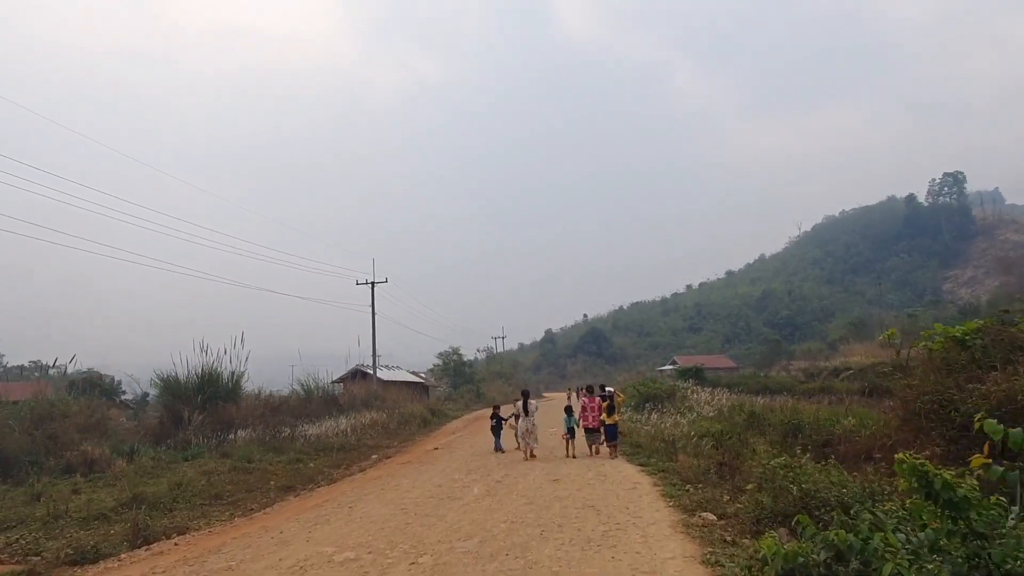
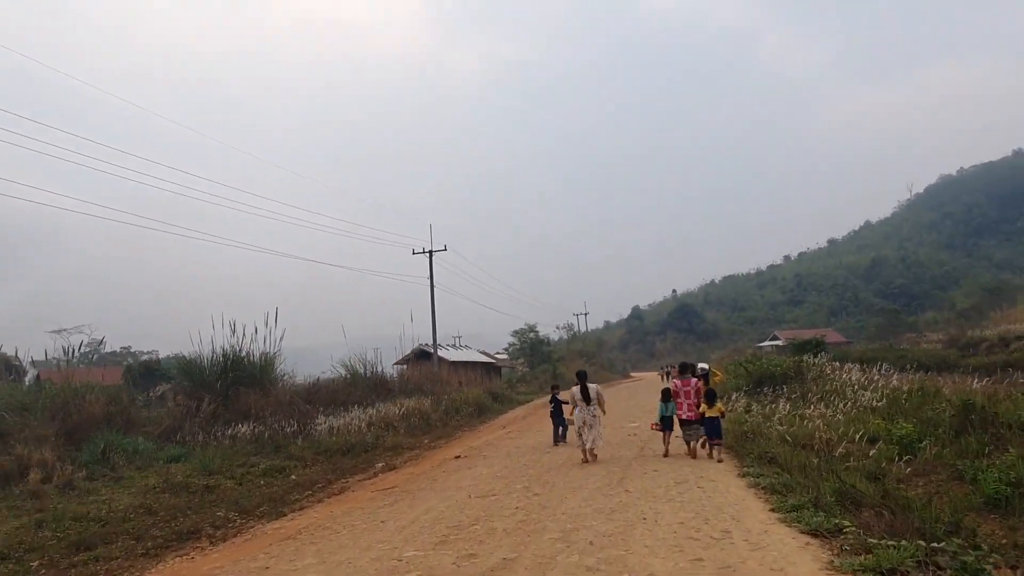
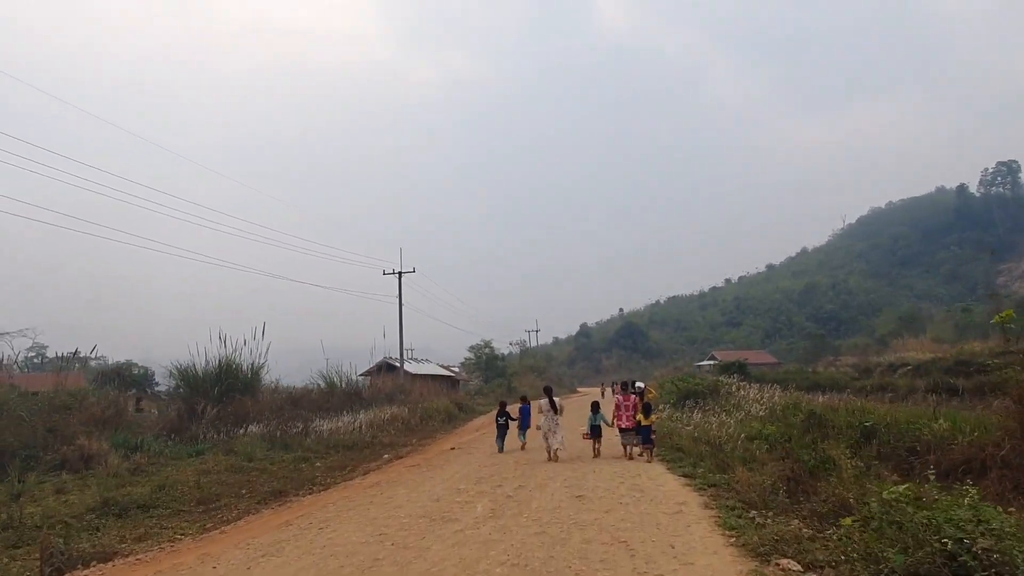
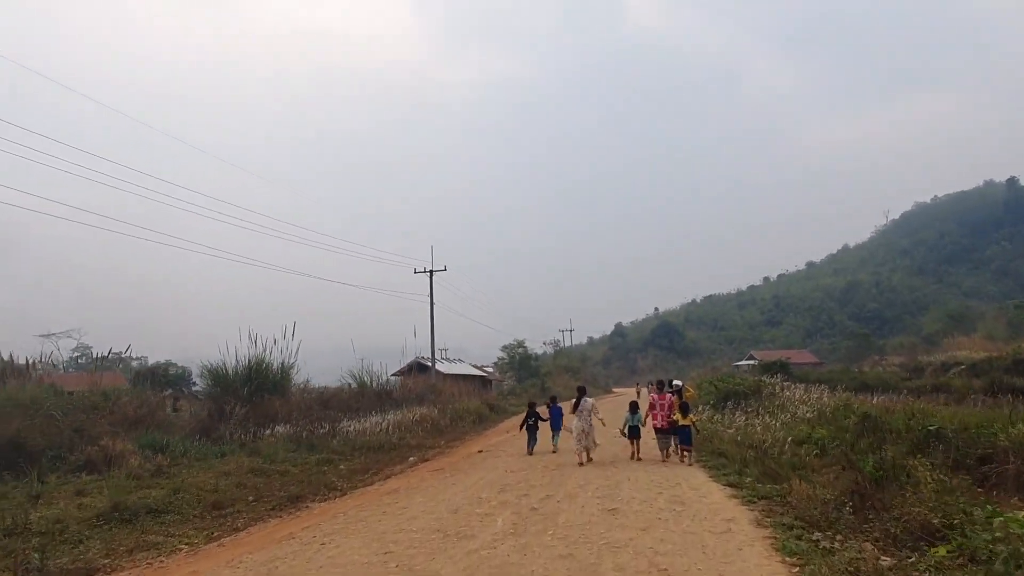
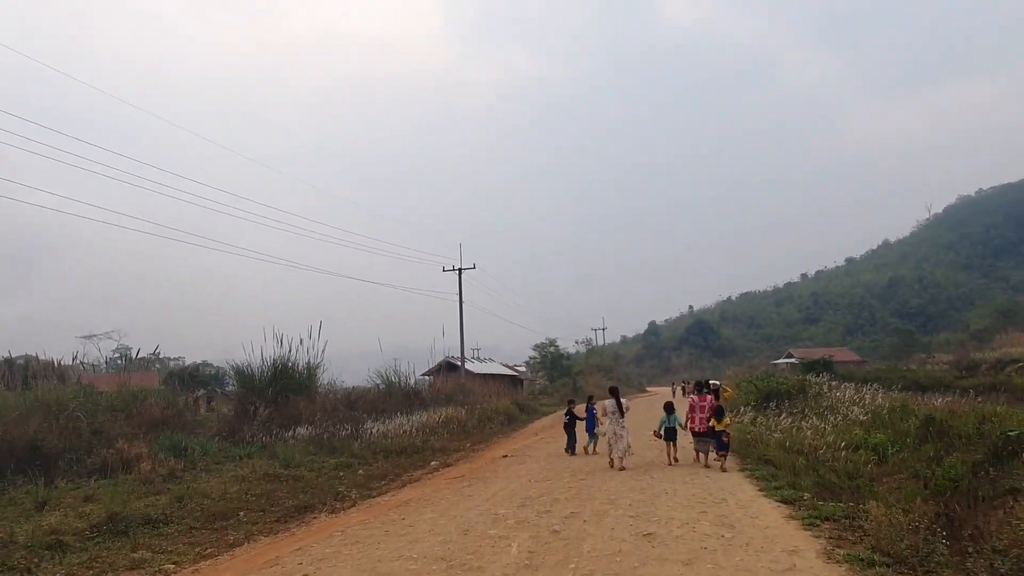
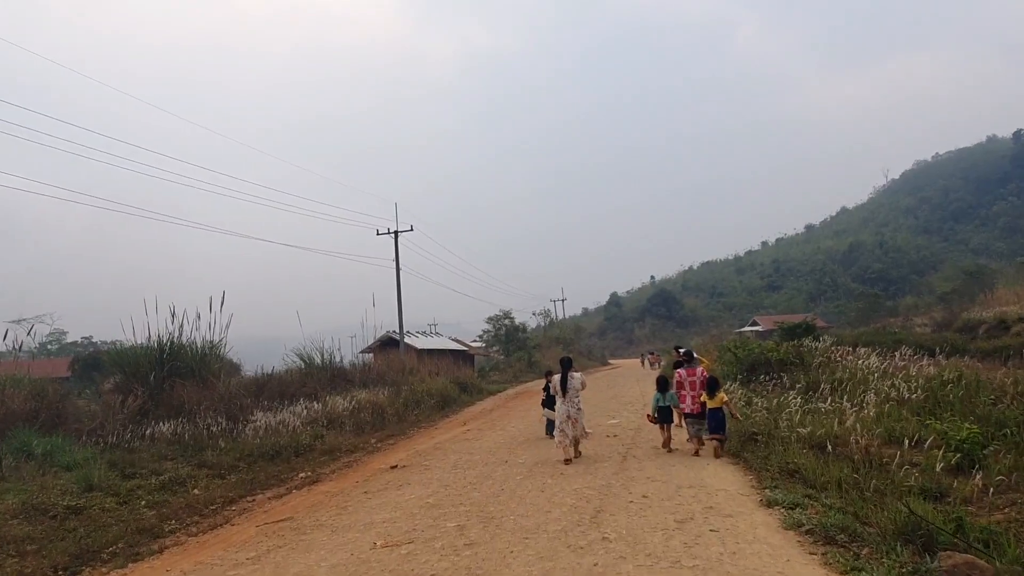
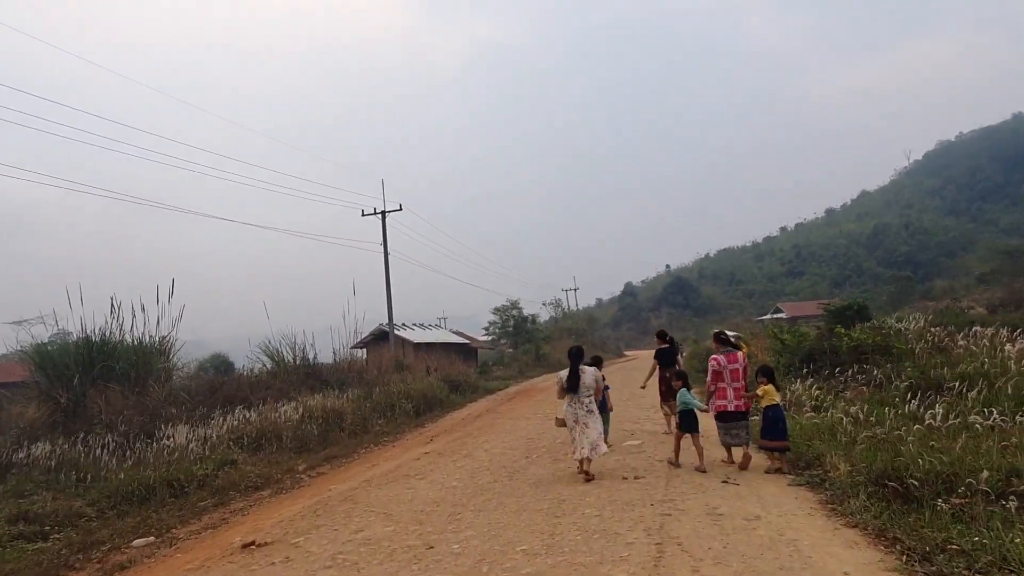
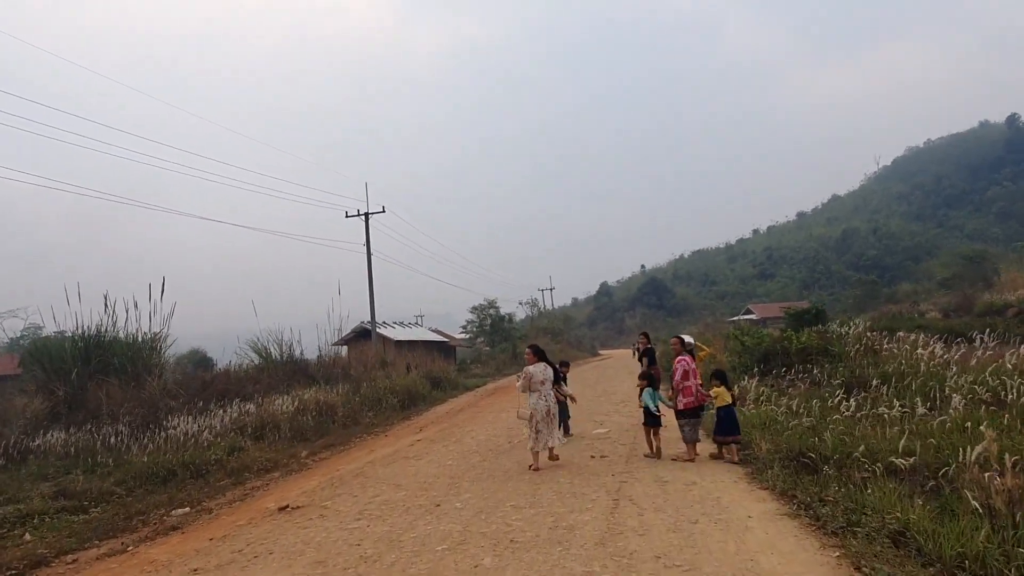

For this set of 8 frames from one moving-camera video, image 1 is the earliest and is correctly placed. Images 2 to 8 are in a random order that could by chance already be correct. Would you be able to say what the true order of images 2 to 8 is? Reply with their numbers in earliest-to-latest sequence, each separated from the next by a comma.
3, 4, 5, 2, 6, 8, 7
